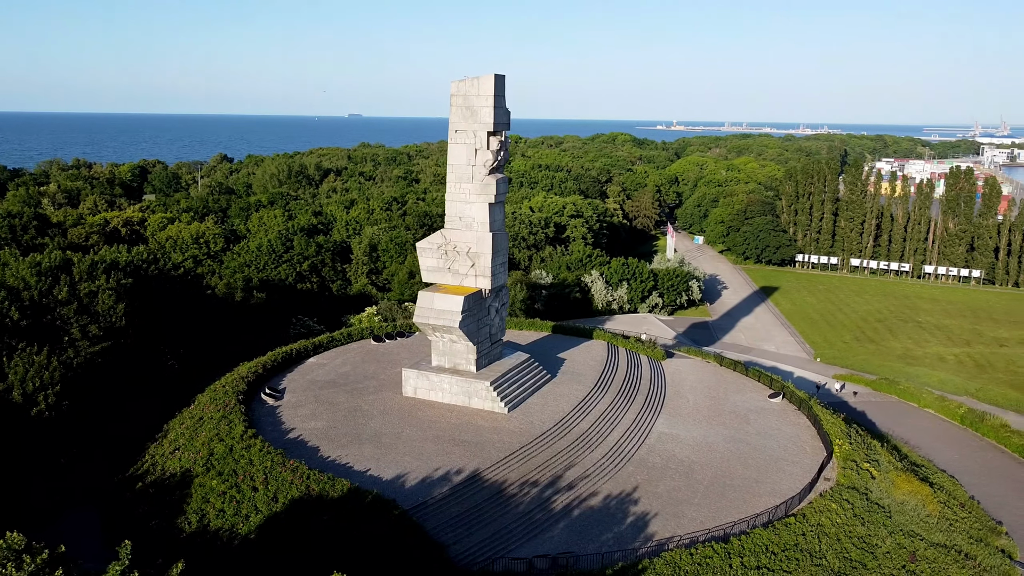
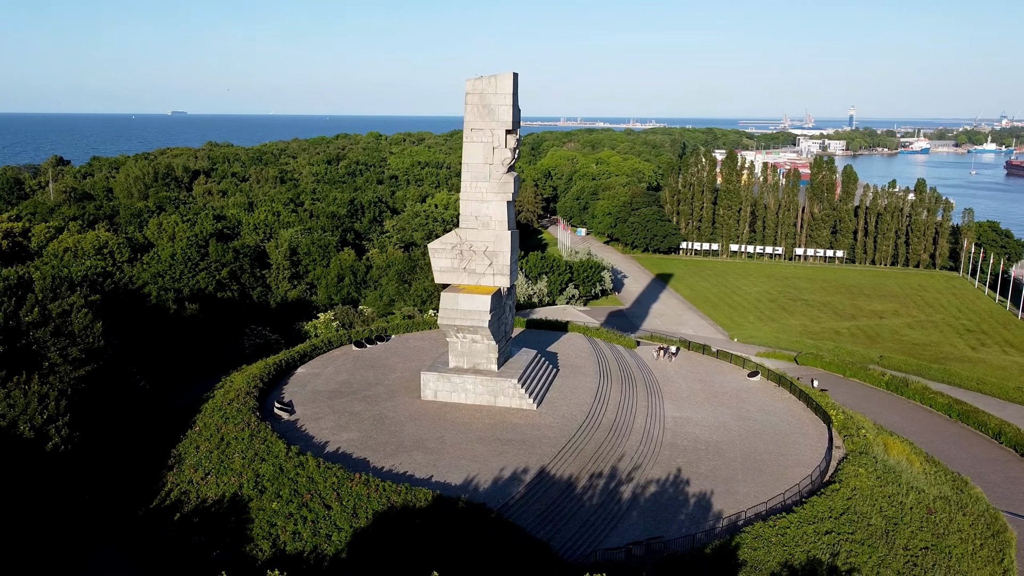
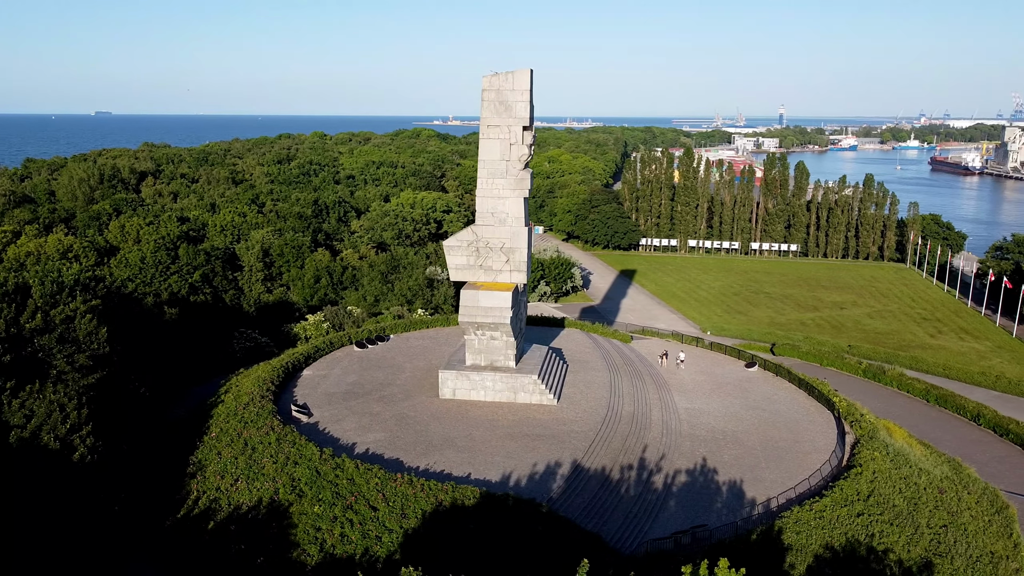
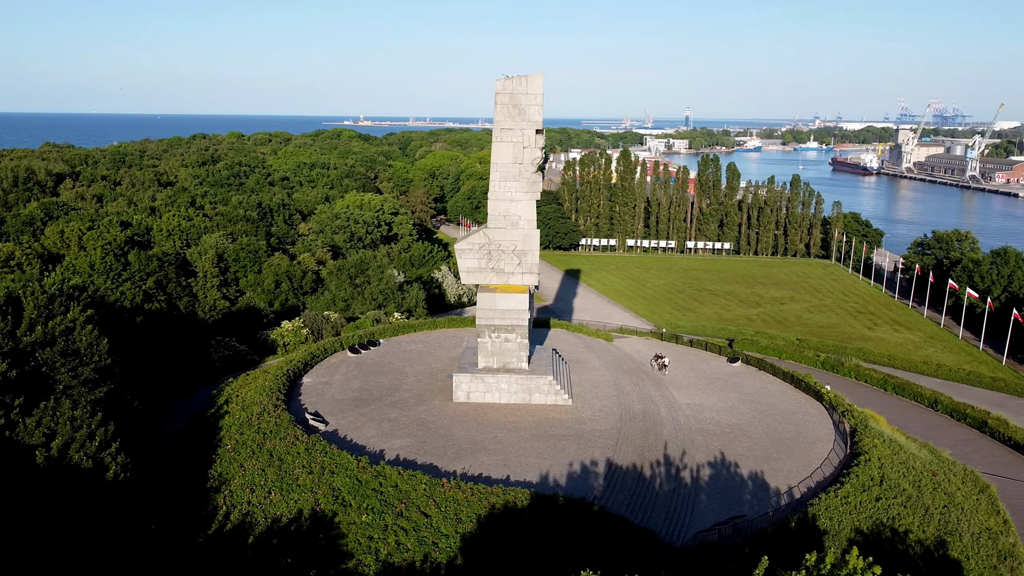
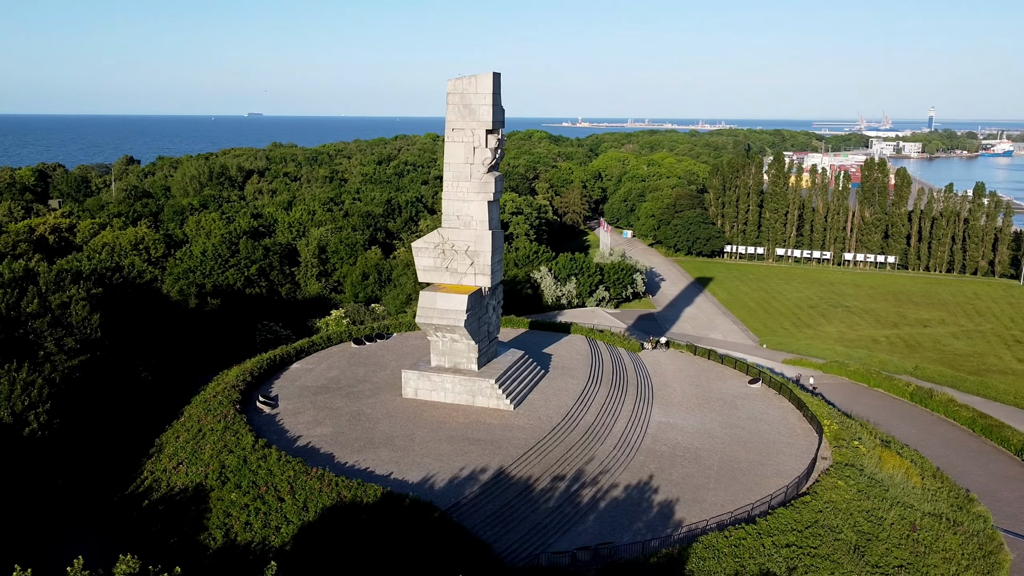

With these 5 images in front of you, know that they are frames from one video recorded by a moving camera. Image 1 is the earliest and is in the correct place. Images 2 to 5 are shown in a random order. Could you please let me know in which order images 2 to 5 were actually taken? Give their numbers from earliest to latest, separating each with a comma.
5, 2, 3, 4
